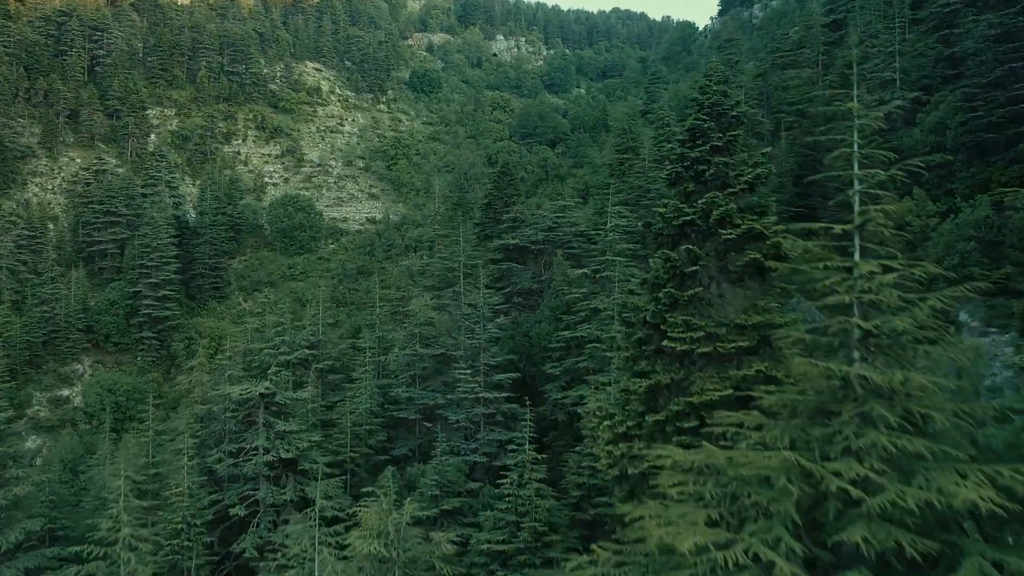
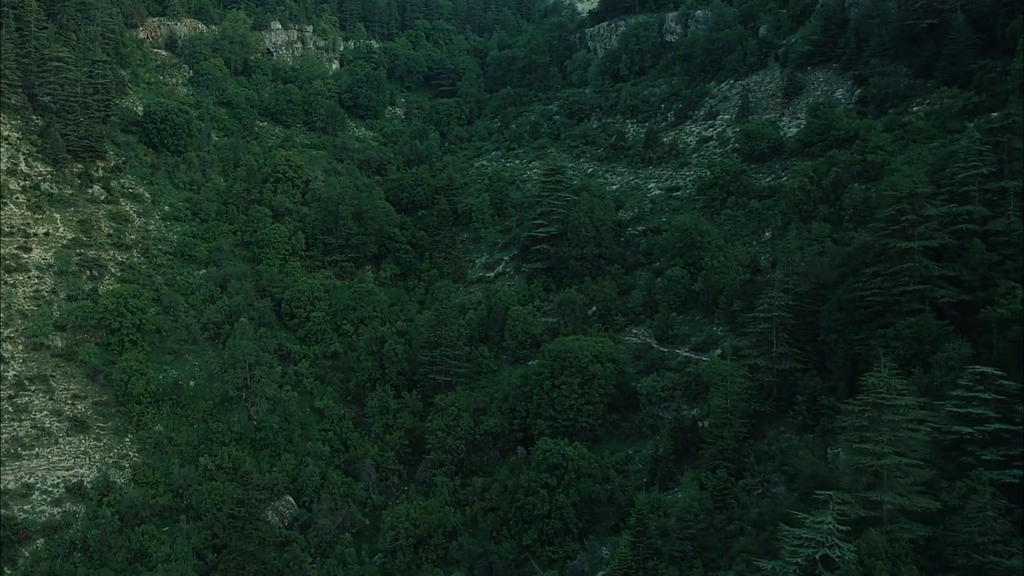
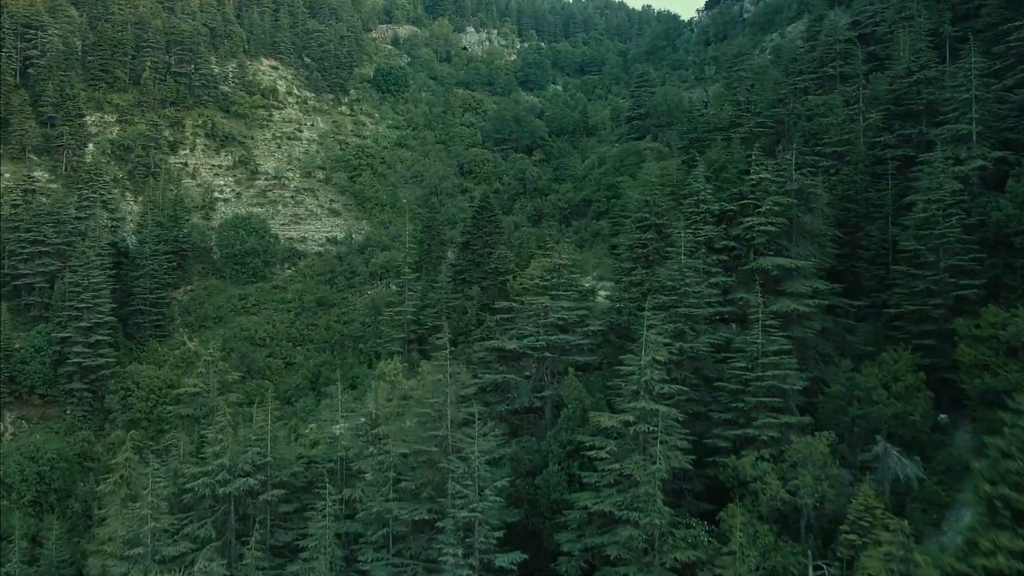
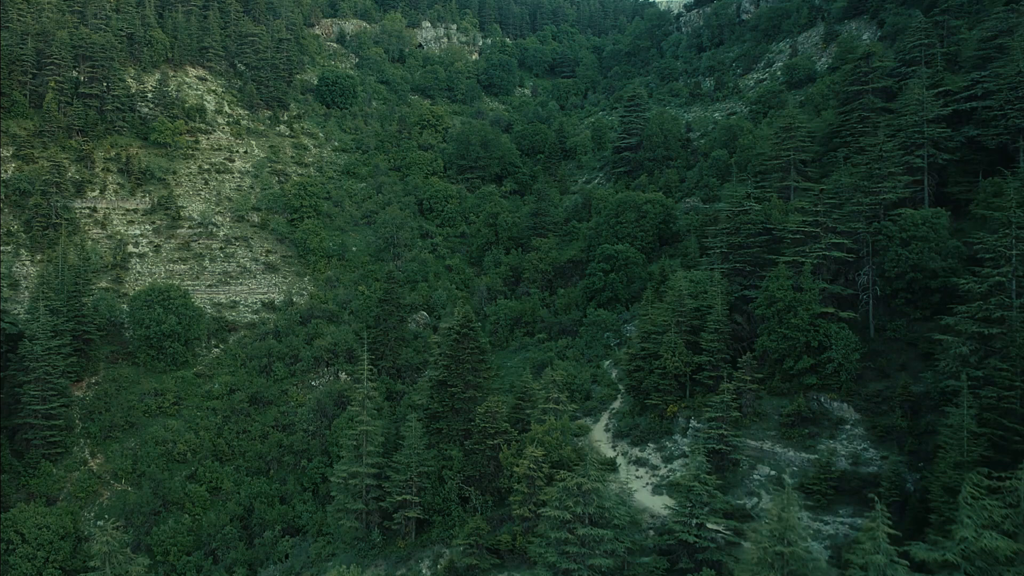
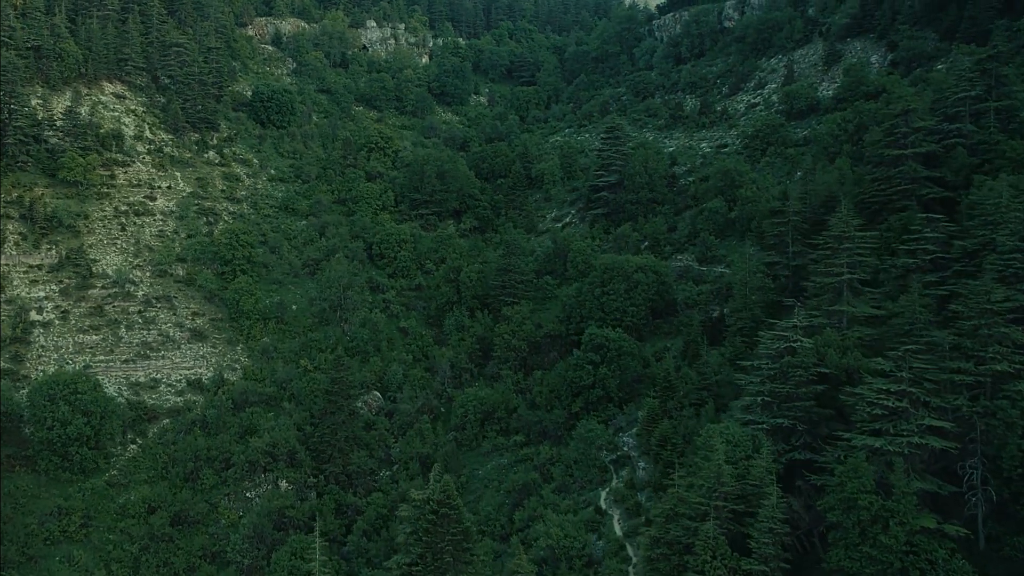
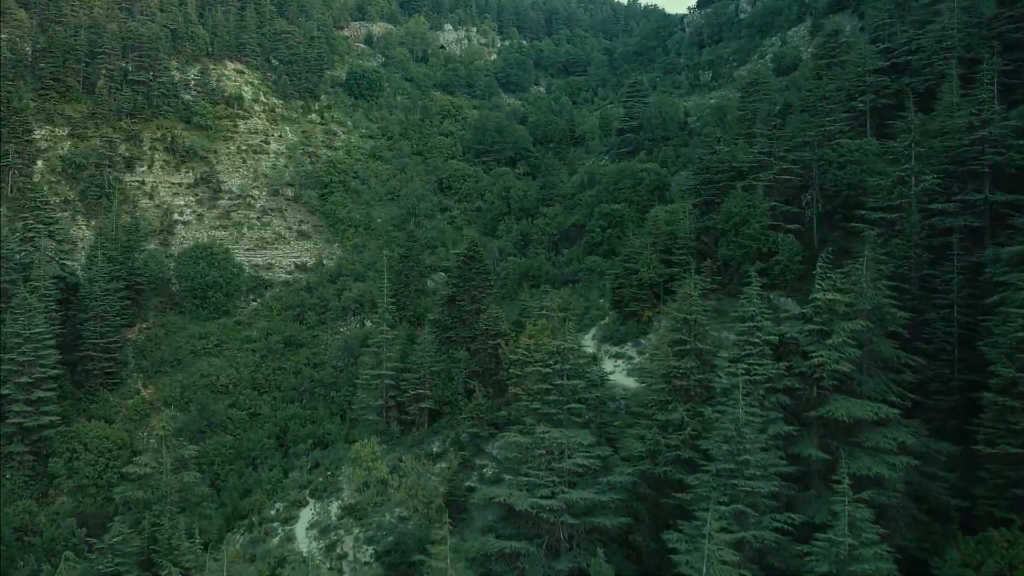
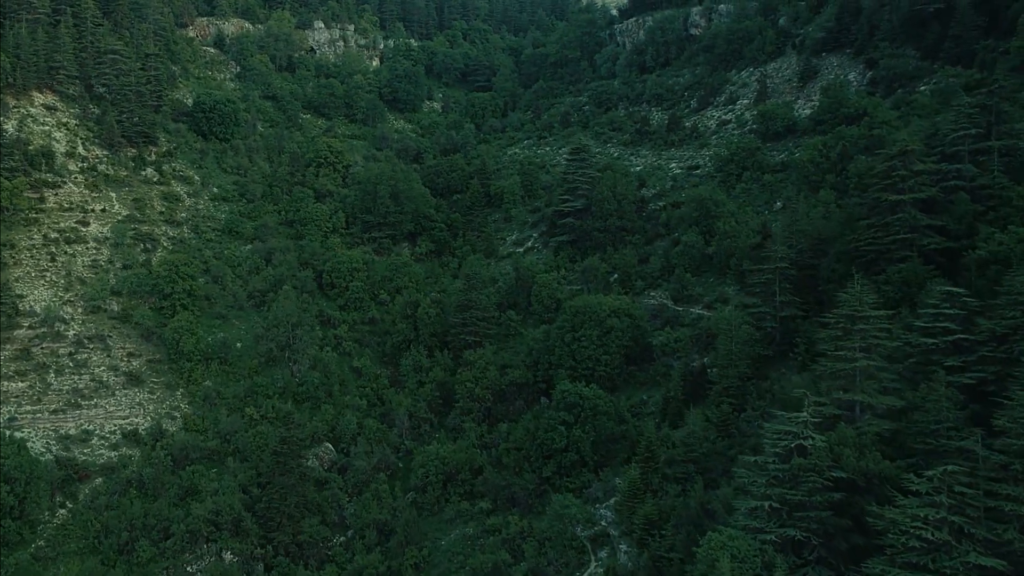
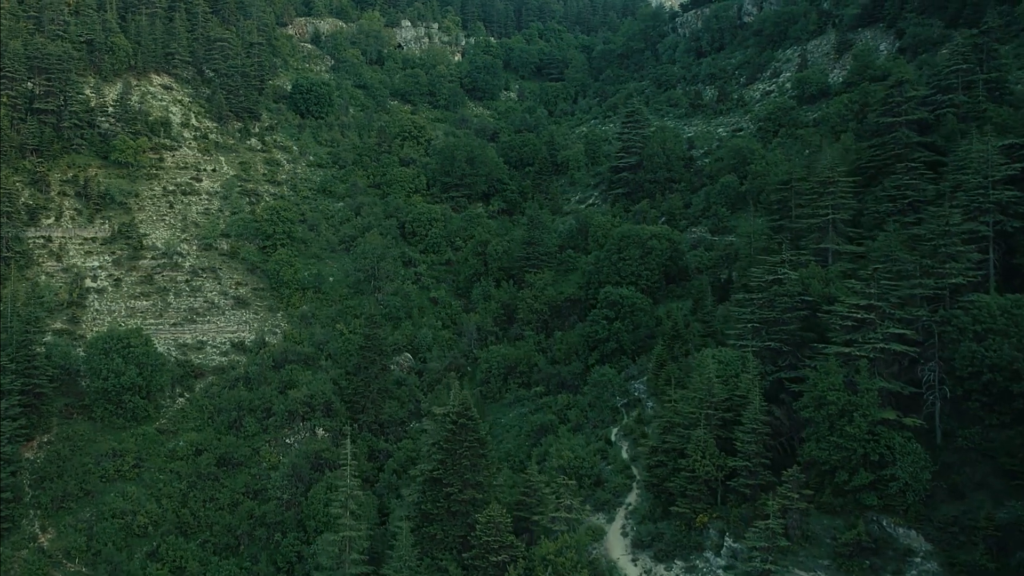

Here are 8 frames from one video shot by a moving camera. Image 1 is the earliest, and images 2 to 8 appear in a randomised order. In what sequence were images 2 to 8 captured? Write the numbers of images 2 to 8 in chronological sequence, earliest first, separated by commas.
3, 6, 4, 8, 5, 7, 2
